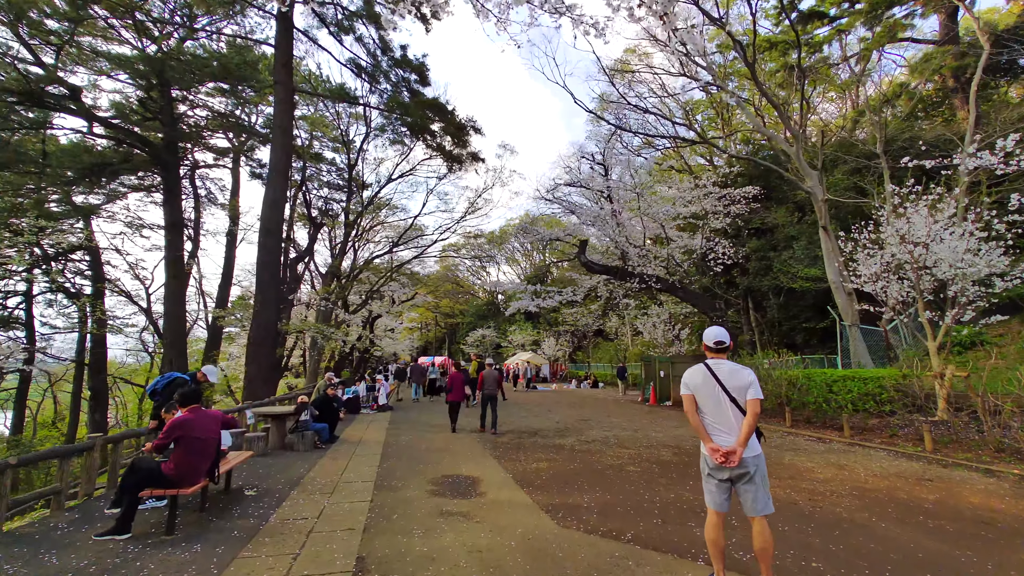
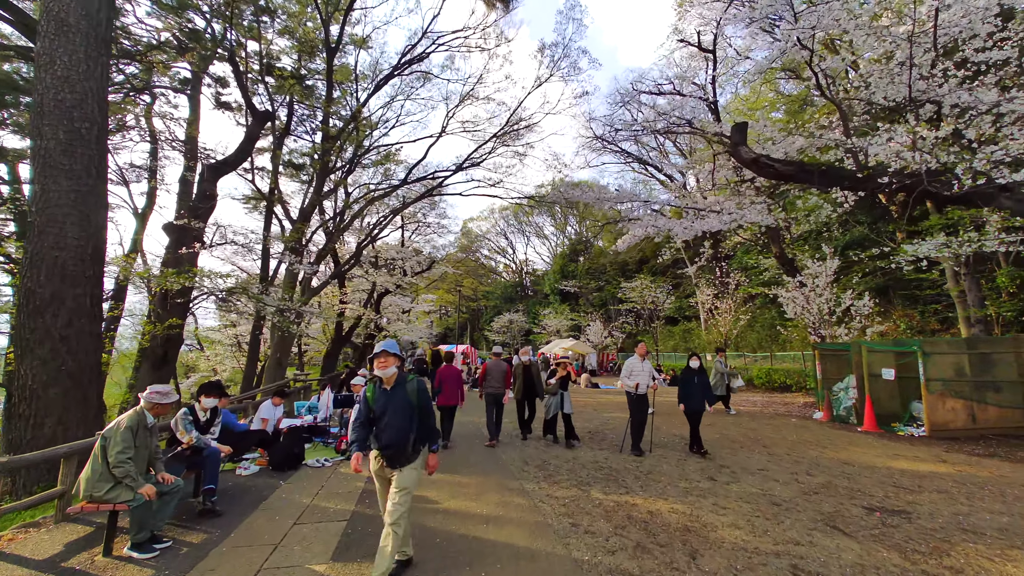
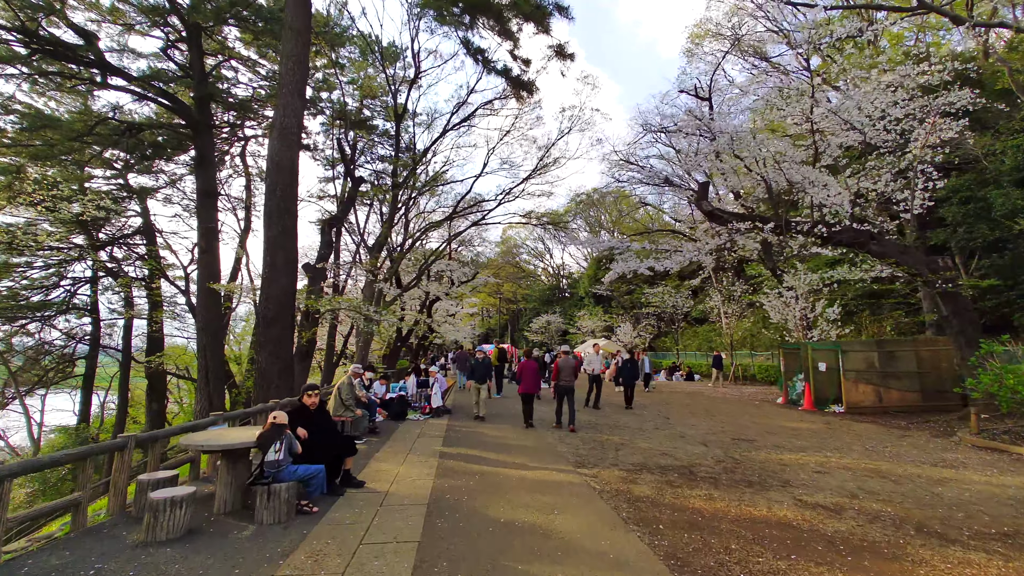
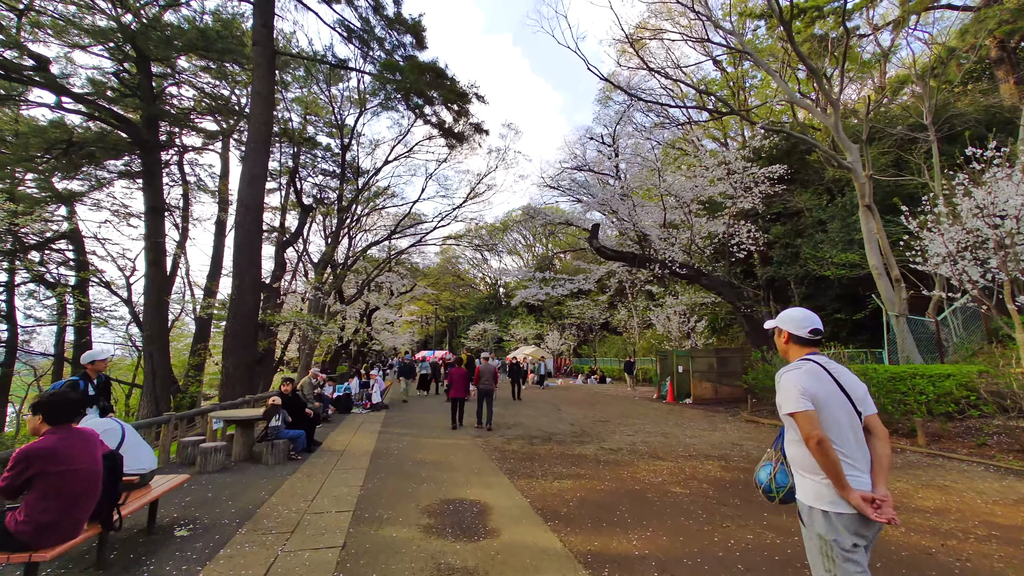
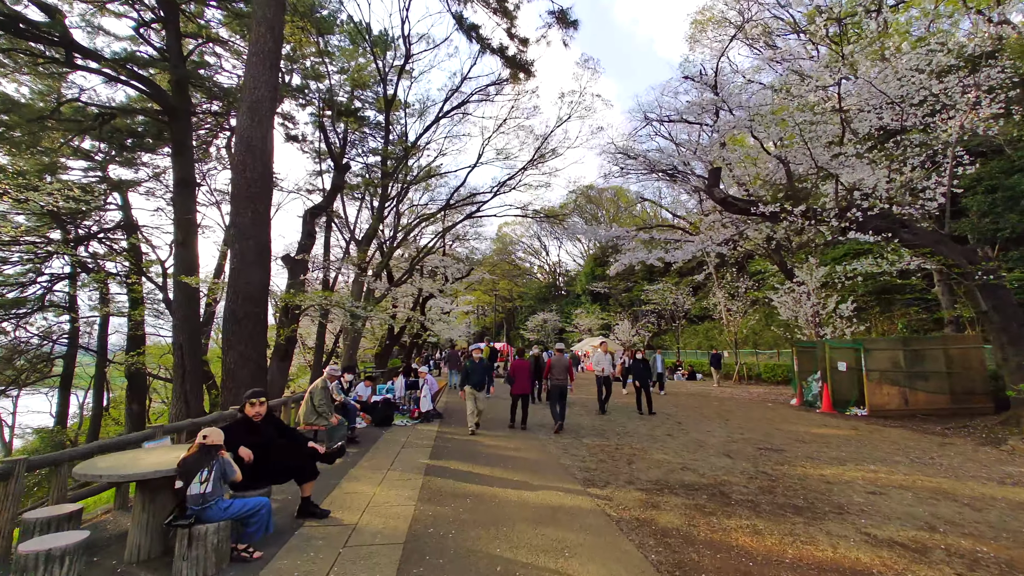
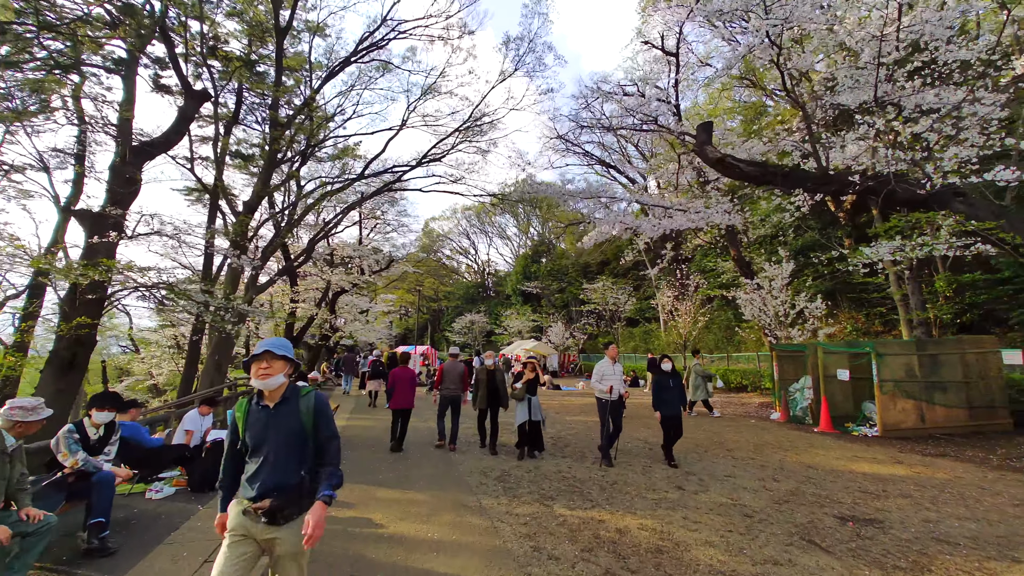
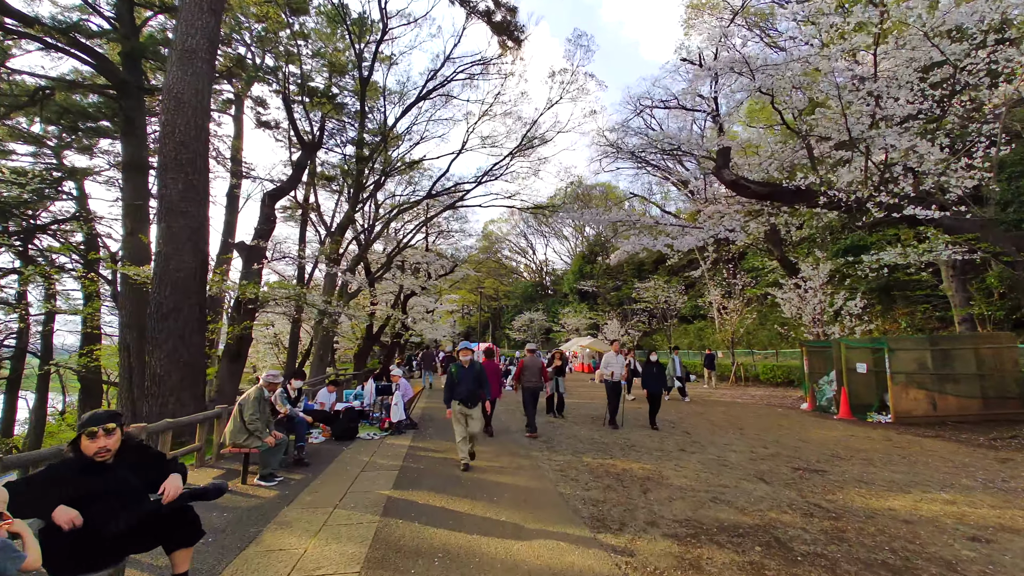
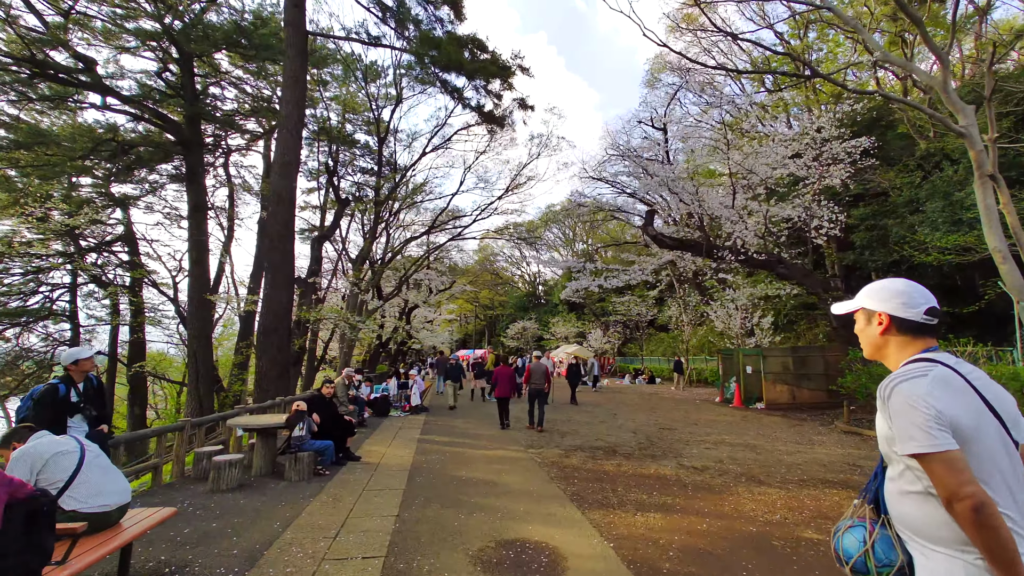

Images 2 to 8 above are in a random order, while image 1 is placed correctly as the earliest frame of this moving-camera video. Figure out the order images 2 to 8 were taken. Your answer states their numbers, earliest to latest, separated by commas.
4, 8, 3, 5, 7, 2, 6
